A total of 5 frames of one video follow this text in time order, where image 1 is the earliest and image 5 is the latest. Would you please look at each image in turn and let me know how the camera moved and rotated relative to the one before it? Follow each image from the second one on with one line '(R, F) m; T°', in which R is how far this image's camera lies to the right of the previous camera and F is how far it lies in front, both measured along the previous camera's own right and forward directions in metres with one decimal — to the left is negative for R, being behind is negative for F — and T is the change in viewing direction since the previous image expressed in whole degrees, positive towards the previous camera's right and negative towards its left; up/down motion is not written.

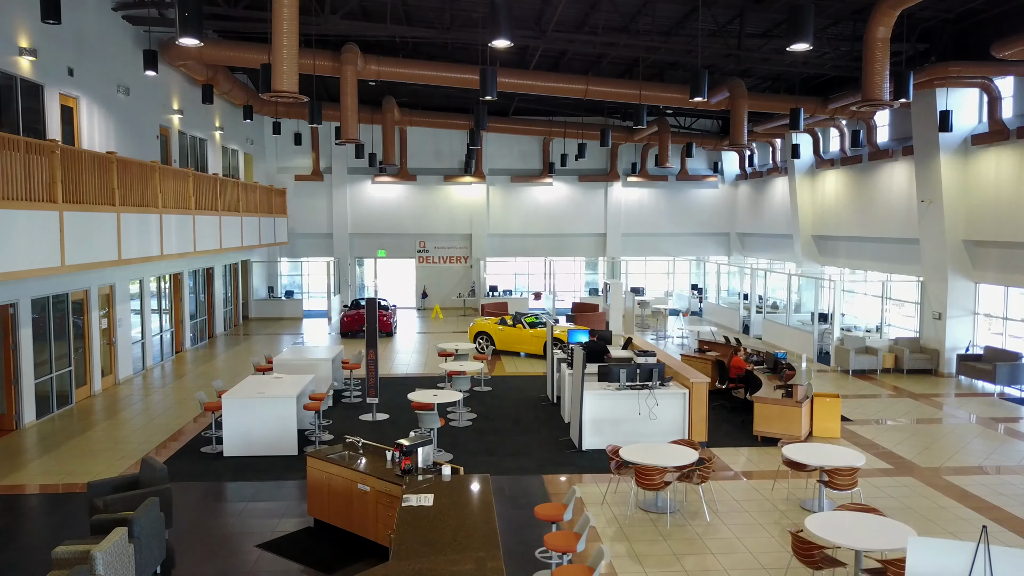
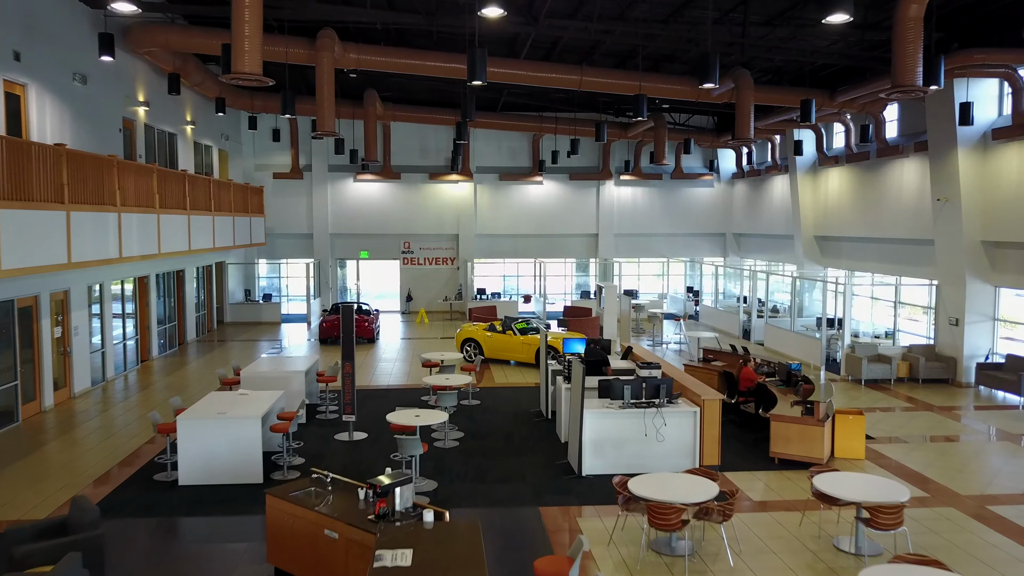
(-0.1, +1.1) m; +1°
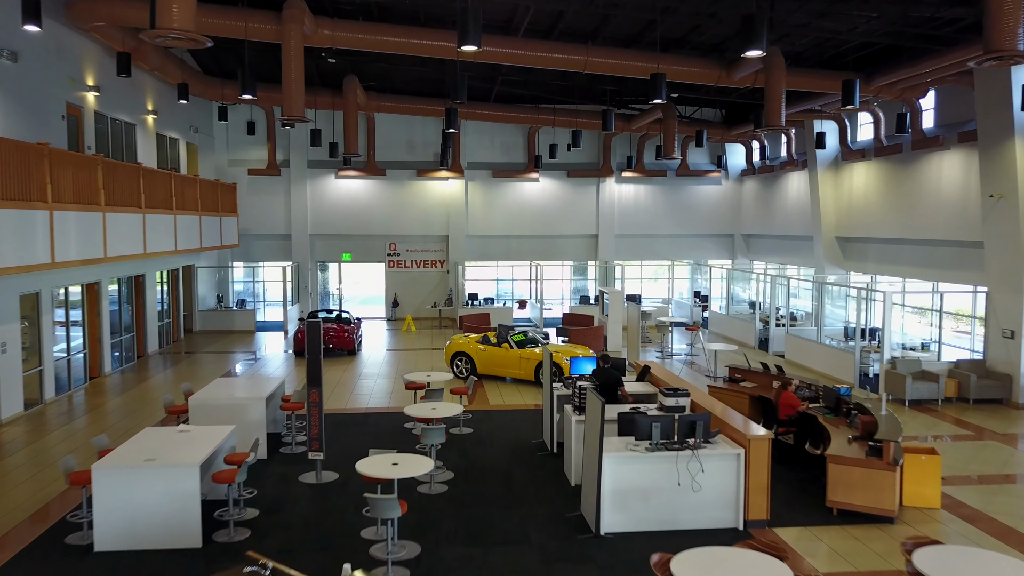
(-0.1, +1.8) m; +1°
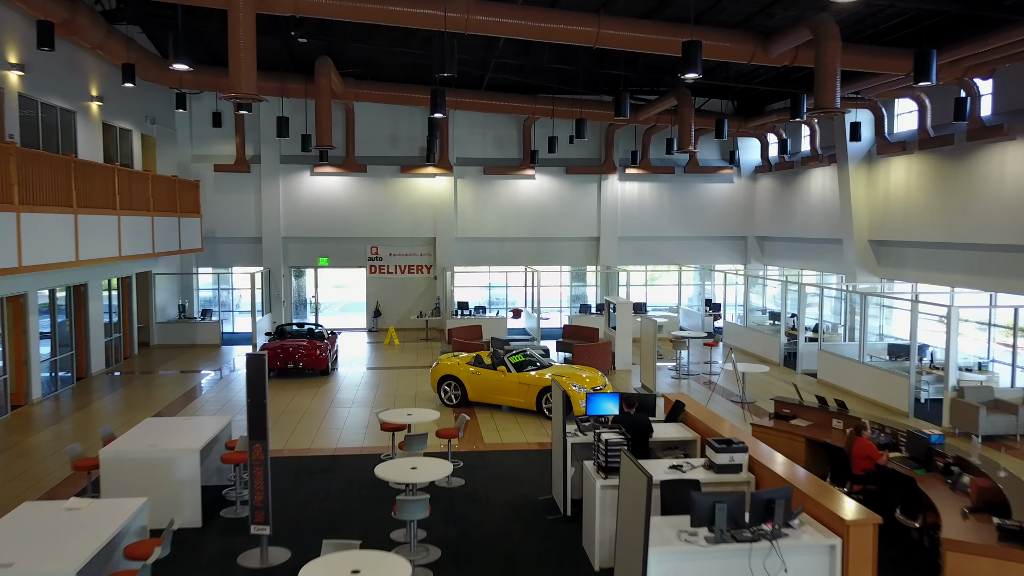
(-0.1, +2.1) m; +1°
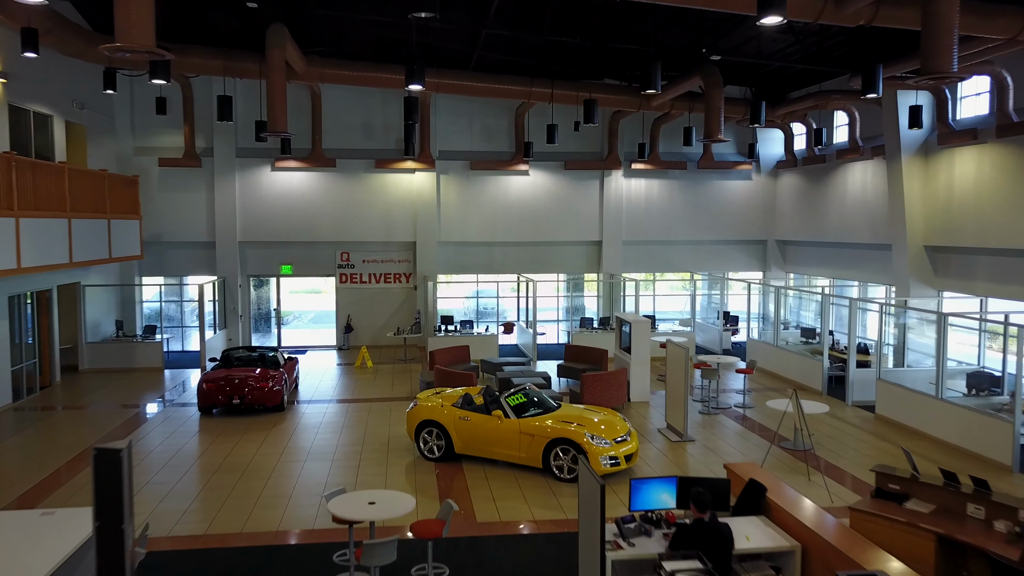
(-0.2, +2.7) m; +1°
